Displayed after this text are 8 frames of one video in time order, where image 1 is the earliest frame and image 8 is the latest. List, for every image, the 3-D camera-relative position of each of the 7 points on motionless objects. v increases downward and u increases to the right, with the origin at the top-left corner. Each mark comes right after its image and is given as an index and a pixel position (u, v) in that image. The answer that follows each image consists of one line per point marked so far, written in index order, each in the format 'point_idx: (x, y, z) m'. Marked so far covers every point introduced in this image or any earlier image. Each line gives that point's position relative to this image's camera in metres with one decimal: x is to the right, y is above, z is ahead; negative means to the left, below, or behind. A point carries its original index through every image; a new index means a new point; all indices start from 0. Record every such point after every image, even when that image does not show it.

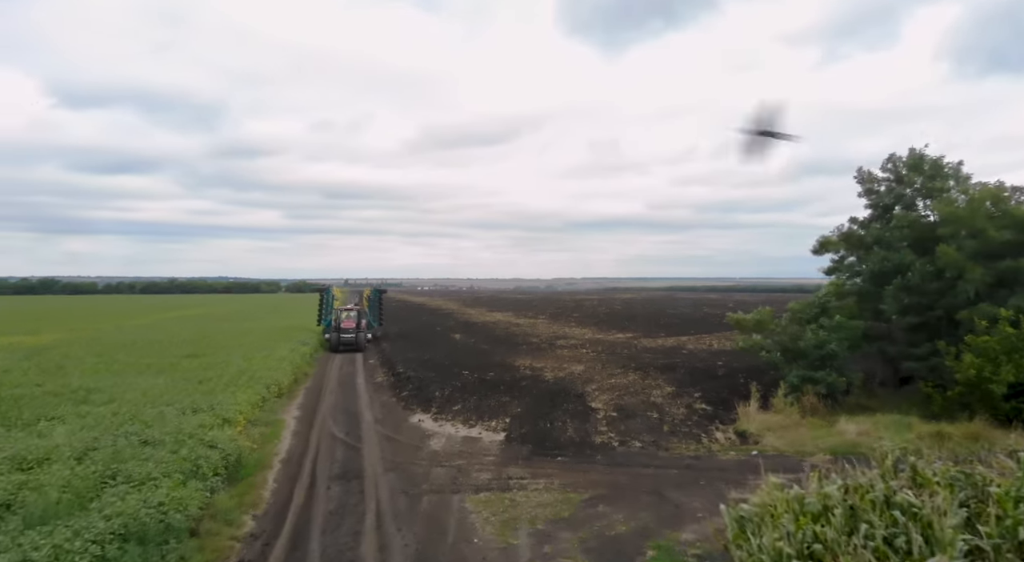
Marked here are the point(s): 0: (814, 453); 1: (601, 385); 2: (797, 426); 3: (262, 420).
0: (+5.6, -3.2, +11.3) m
1: (+2.6, -3.1, +18.1) m
2: (+5.9, -3.0, +12.6) m
3: (-5.5, -3.0, +13.2) m
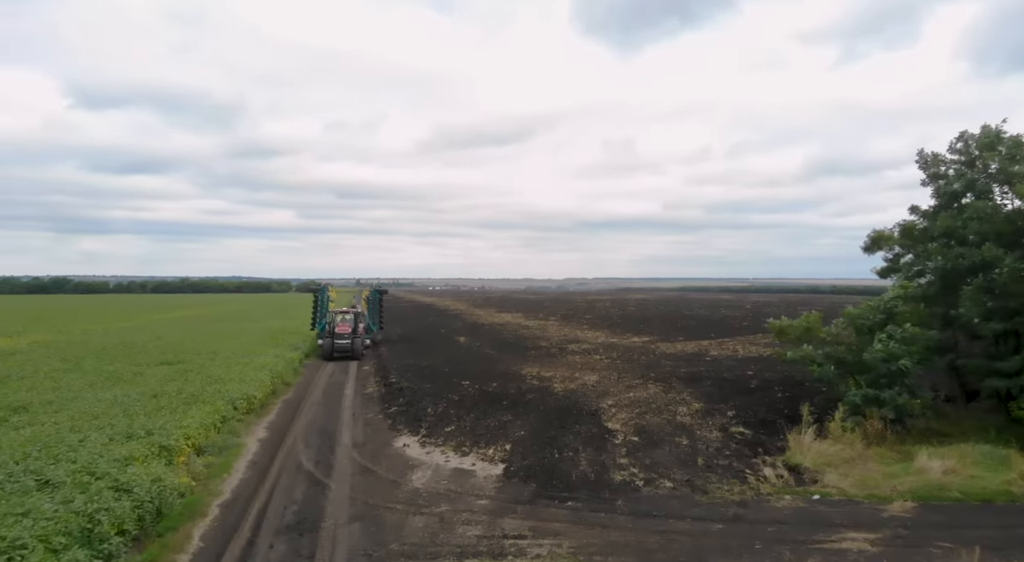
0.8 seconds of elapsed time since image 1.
0: (+5.6, -3.2, +8.9) m
1: (+2.7, -3.1, +15.8) m
2: (+5.9, -3.0, +10.3) m
3: (-5.5, -3.0, +11.1) m
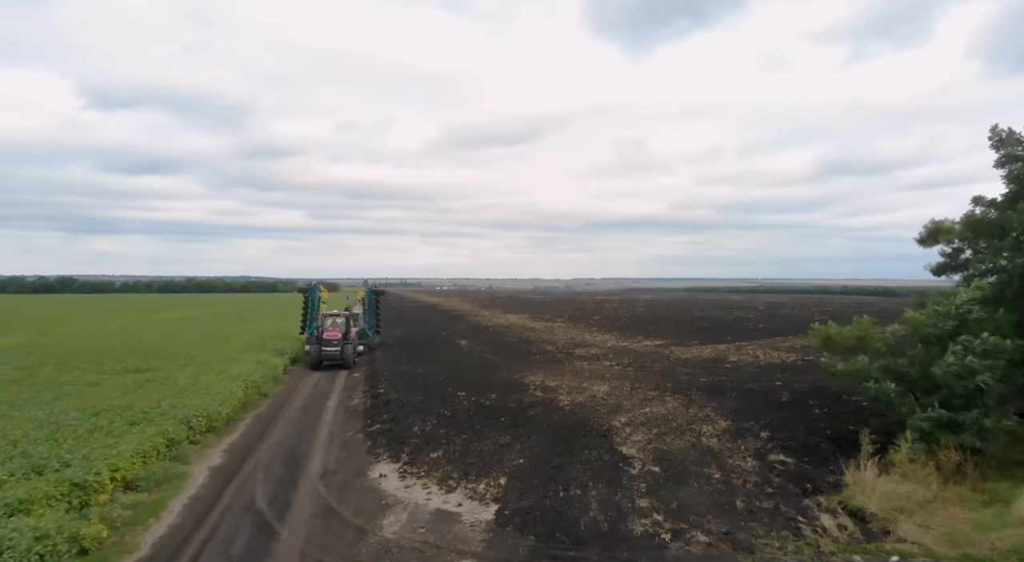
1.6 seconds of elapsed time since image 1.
0: (+5.5, -3.2, +6.9) m
1: (+2.7, -3.1, +13.9) m
2: (+5.9, -3.0, +8.3) m
3: (-5.5, -3.0, +9.2) m
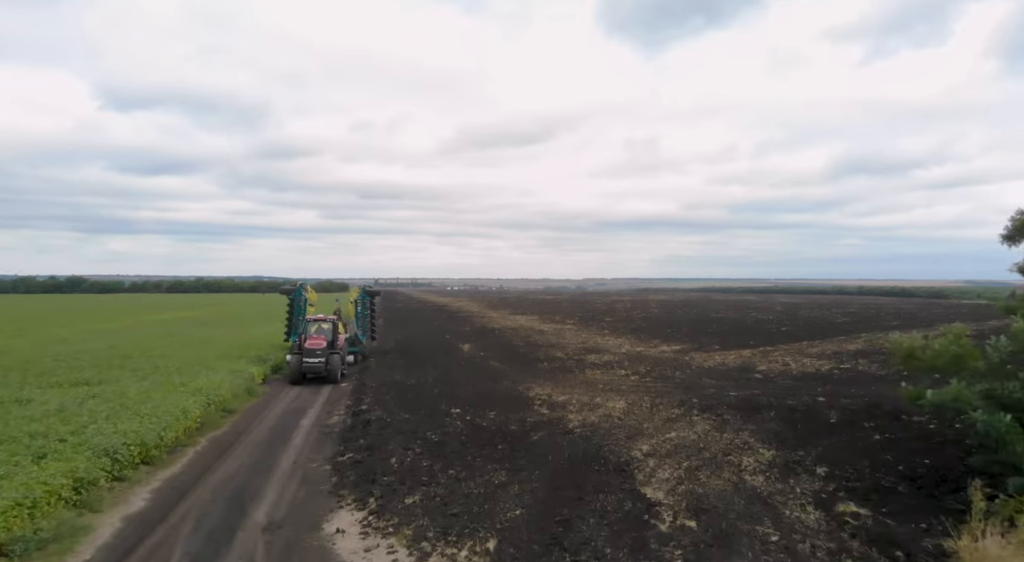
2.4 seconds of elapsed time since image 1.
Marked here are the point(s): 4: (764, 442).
0: (+5.3, -3.2, +4.5) m
1: (+2.7, -3.1, +11.6) m
2: (+5.7, -3.0, +5.9) m
3: (-5.6, -3.0, +7.1) m
4: (+5.0, -3.2, +12.0) m
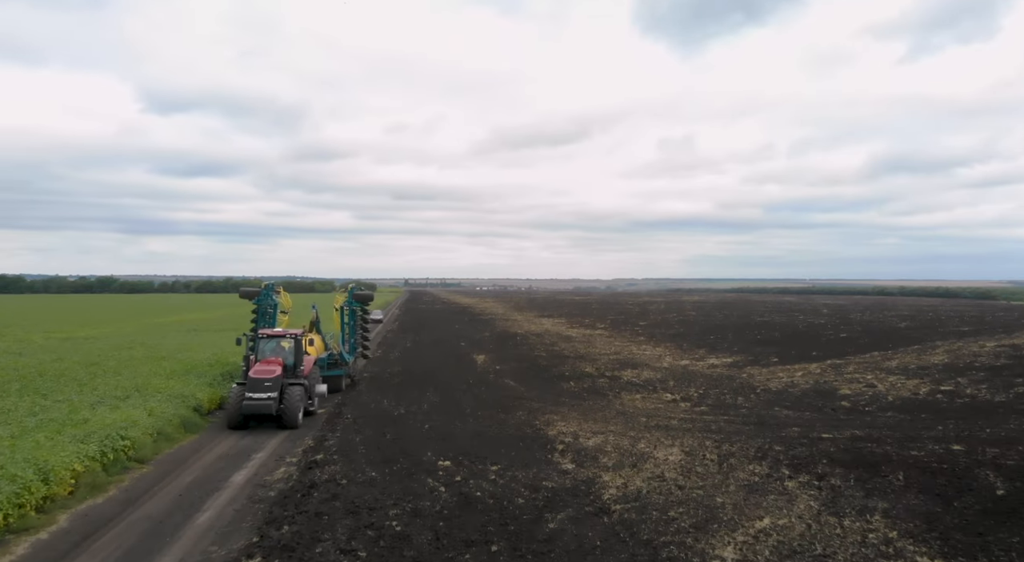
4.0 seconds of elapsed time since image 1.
0: (+5.0, -3.2, +0.1) m
1: (+2.8, -3.2, +7.2) m
2: (+5.5, -3.1, +1.4) m
3: (-5.8, -3.0, +3.2) m
4: (+5.1, -3.2, +7.6) m
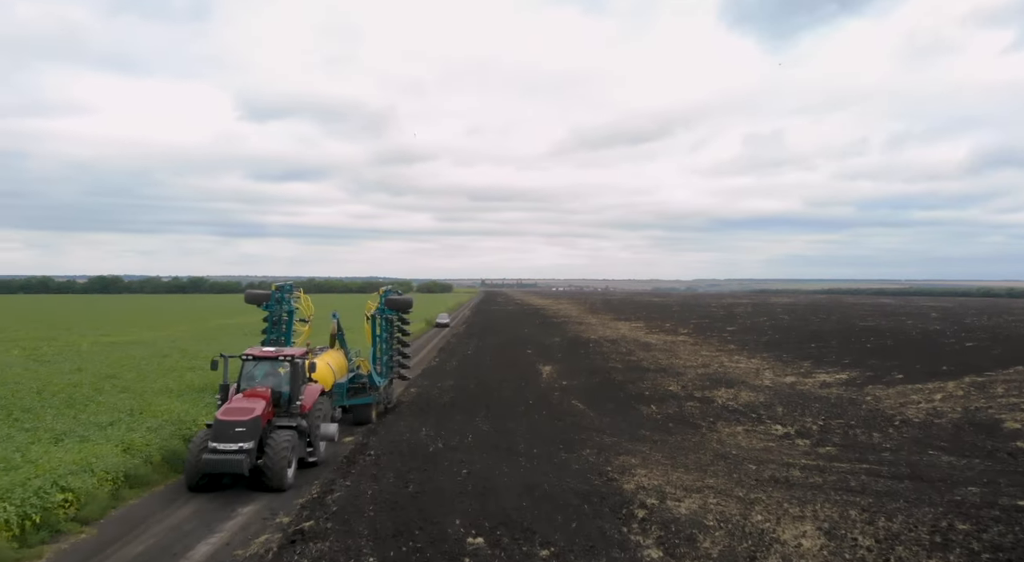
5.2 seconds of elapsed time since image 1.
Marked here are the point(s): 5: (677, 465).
0: (+4.4, -3.3, -3.6) m
1: (+3.0, -3.2, +3.7) m
2: (+5.0, -3.1, -2.4) m
3: (-6.0, -3.1, +0.8) m
4: (+5.4, -3.3, +3.8) m
5: (+3.0, -3.3, +11.2) m
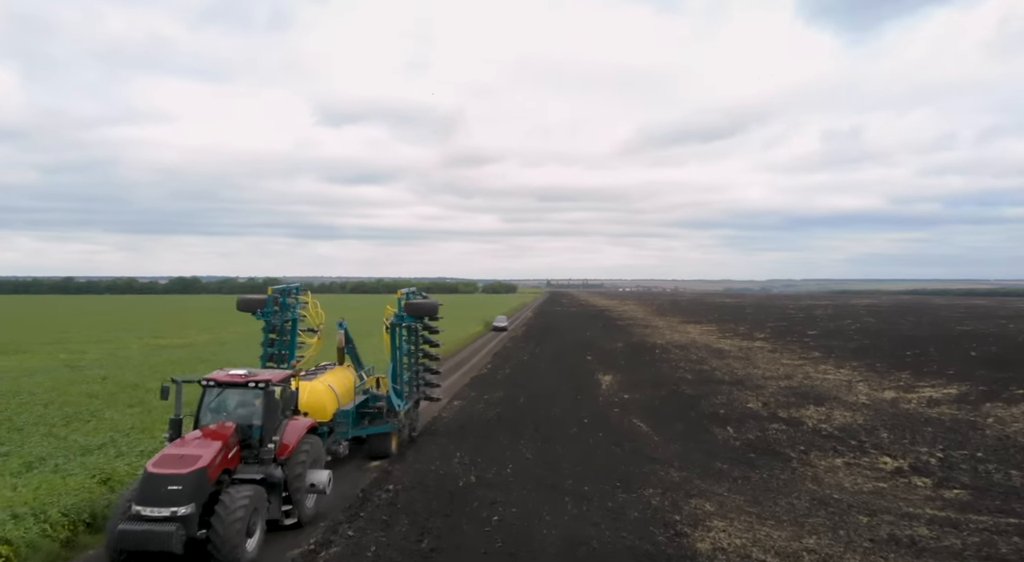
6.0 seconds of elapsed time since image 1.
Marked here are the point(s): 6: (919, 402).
0: (+3.5, -3.3, -5.9) m
1: (+2.9, -3.3, +1.5) m
2: (+4.2, -3.2, -4.8) m
3: (-6.4, -3.1, -0.4) m
4: (+5.2, -3.3, +1.3) m
5: (+3.7, -3.3, +8.9) m
6: (+13.2, -3.7, +19.3) m
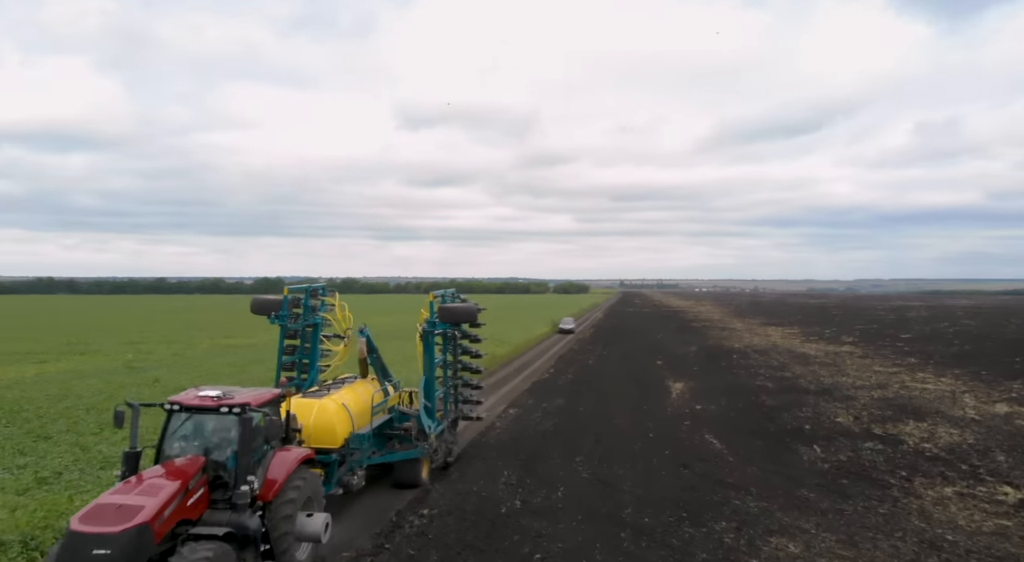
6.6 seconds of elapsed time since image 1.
0: (+2.3, -3.4, -7.3) m
1: (+2.6, -3.3, +0.2) m
2: (+3.2, -3.2, -6.2) m
3: (-6.8, -3.2, -0.7) m
4: (+4.9, -3.3, -0.3) m
5: (+4.3, -3.4, +7.4) m
6: (+14.9, -3.8, +16.7) m
